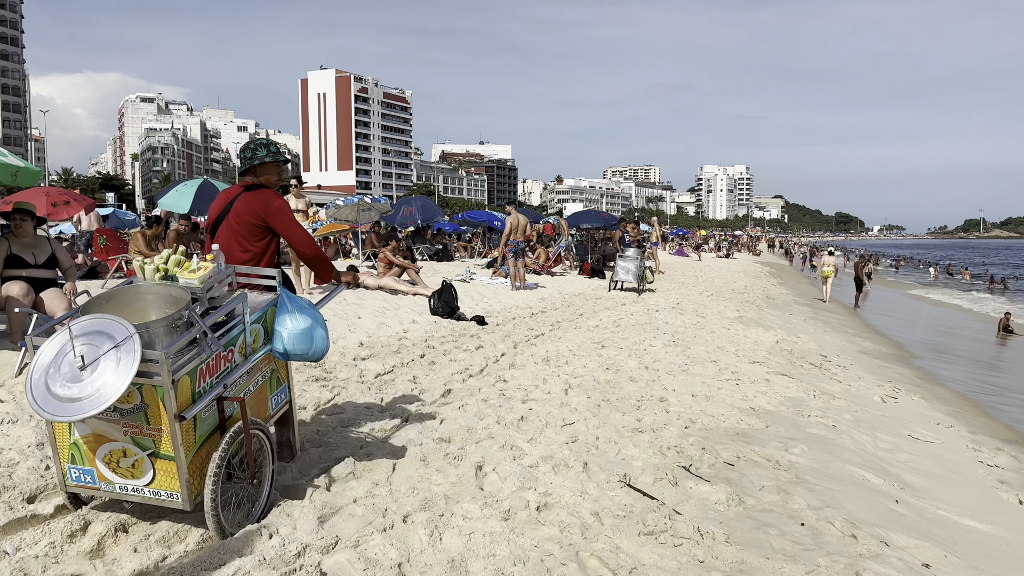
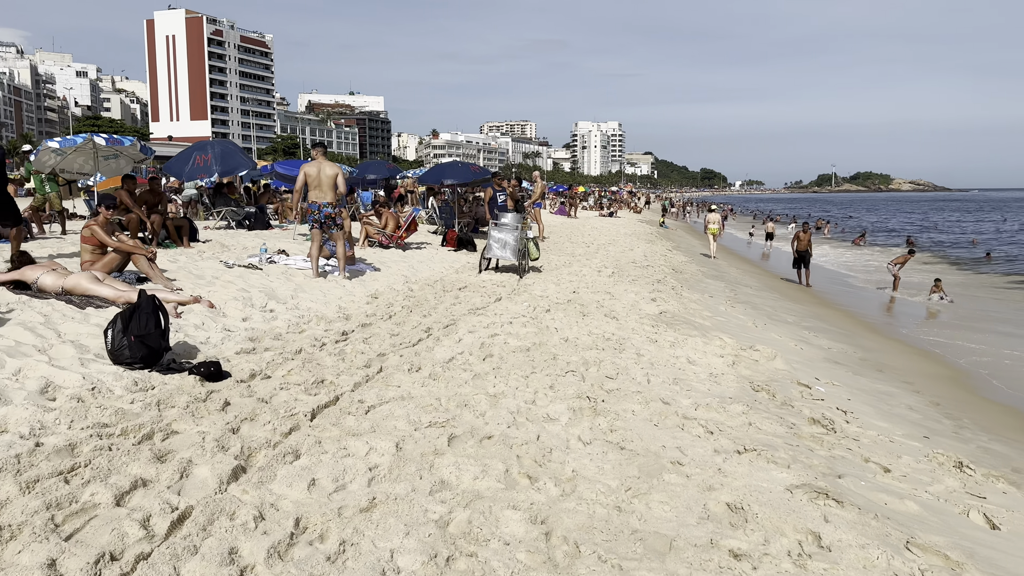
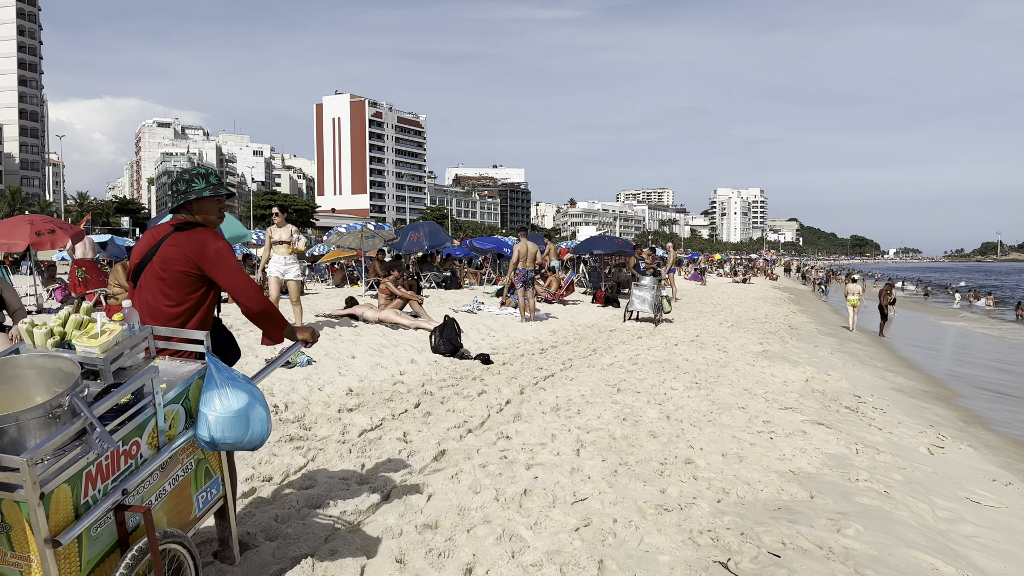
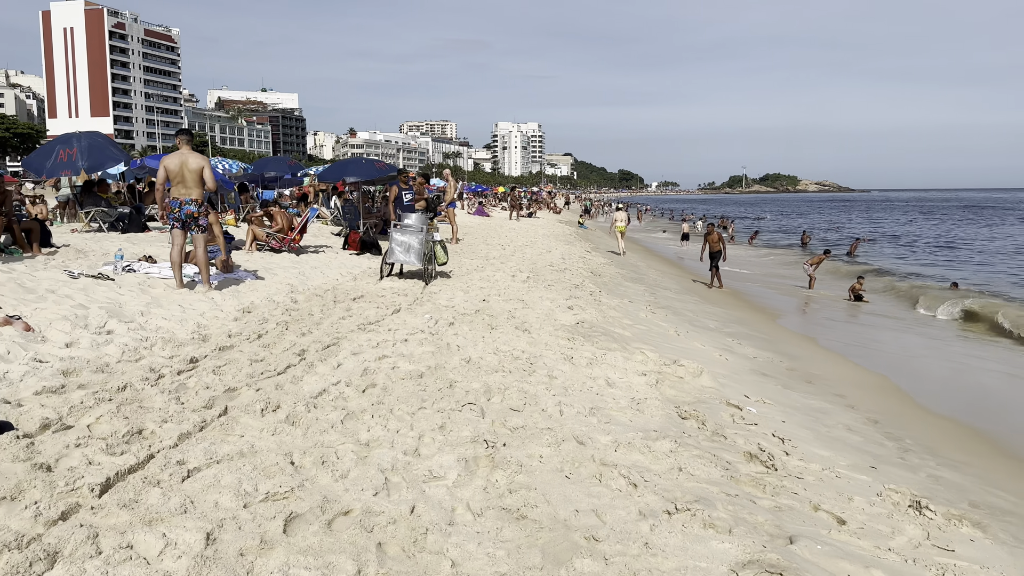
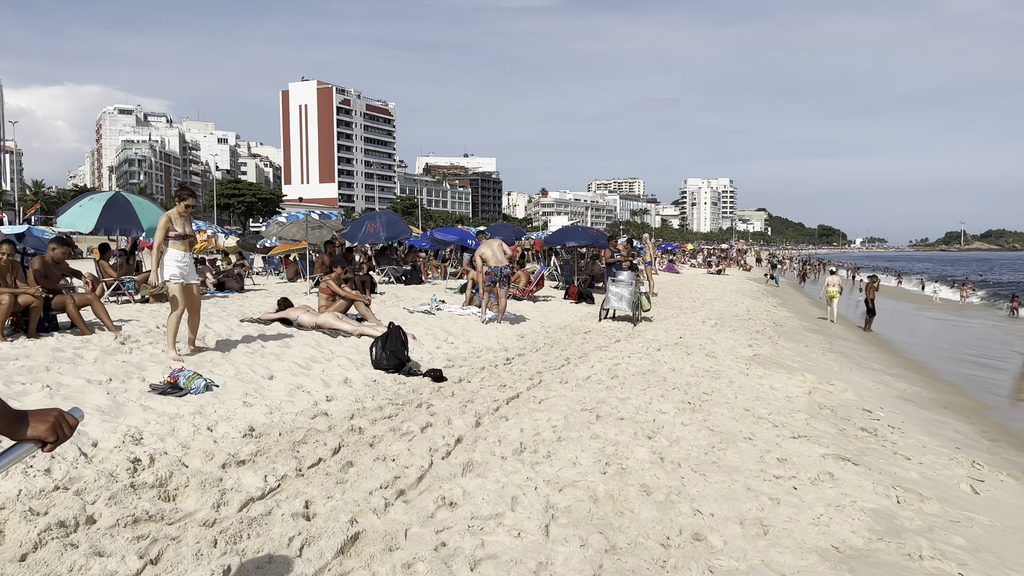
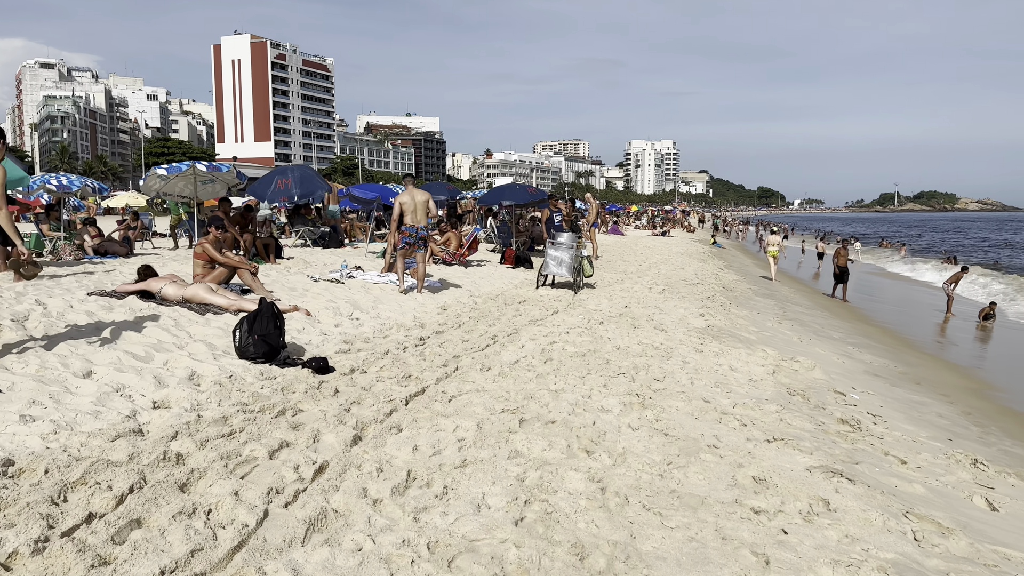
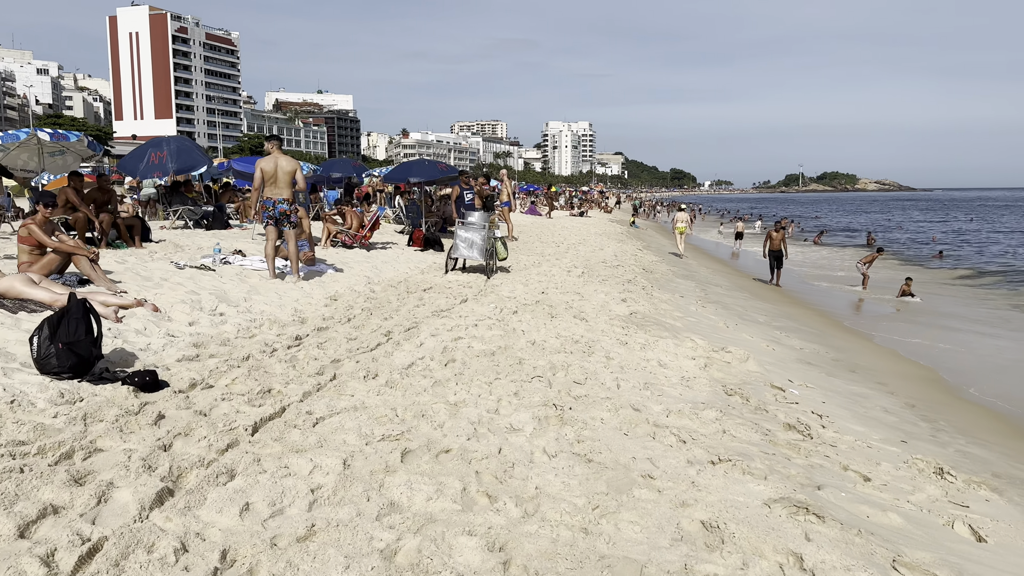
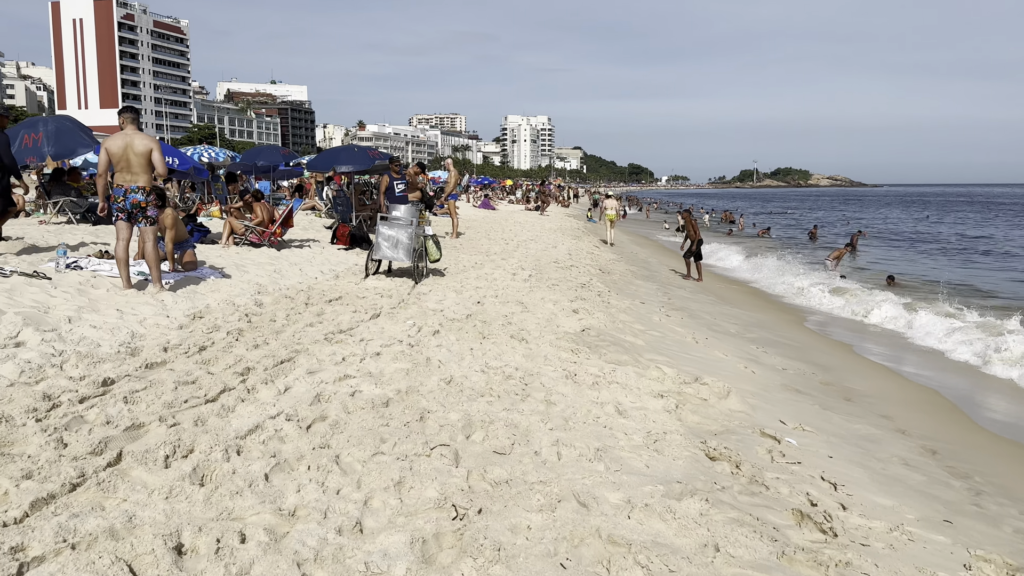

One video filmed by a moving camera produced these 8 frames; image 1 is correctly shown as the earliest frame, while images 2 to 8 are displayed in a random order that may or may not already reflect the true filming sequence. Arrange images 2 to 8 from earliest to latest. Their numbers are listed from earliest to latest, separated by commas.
3, 5, 6, 2, 7, 4, 8
